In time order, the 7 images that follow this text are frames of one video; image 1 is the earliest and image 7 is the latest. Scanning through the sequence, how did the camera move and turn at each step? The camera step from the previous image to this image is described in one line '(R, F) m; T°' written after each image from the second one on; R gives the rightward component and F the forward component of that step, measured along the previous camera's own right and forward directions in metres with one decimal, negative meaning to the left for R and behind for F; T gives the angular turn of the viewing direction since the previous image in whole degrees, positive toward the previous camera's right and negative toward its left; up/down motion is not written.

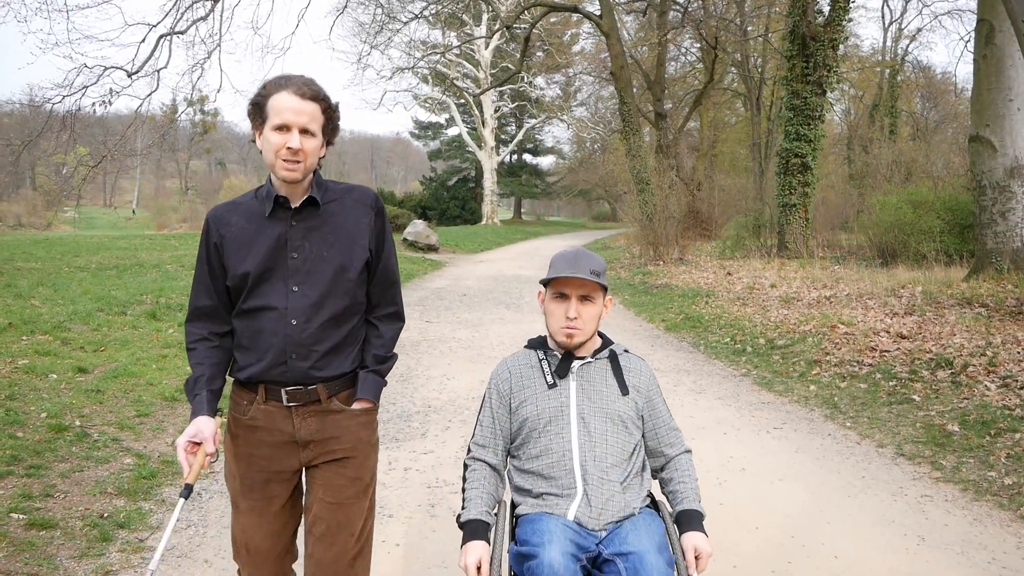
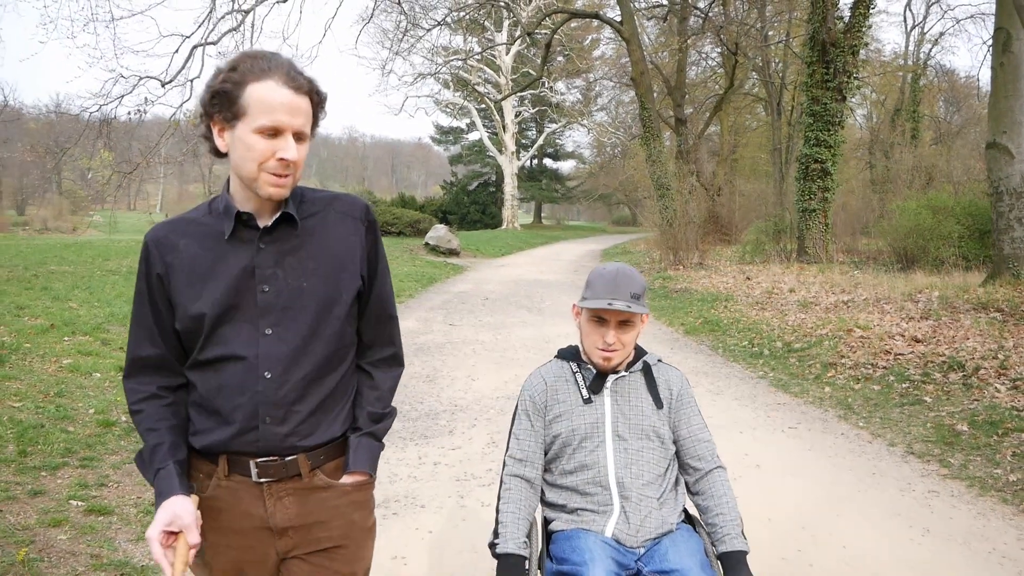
(0.0, -0.2) m; -2°
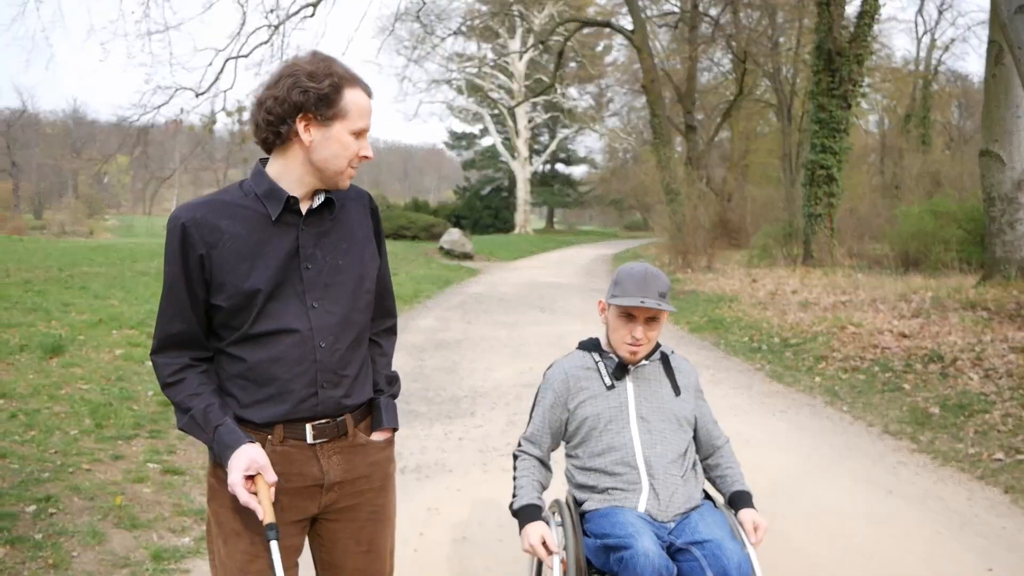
(0.0, -0.6) m; -1°
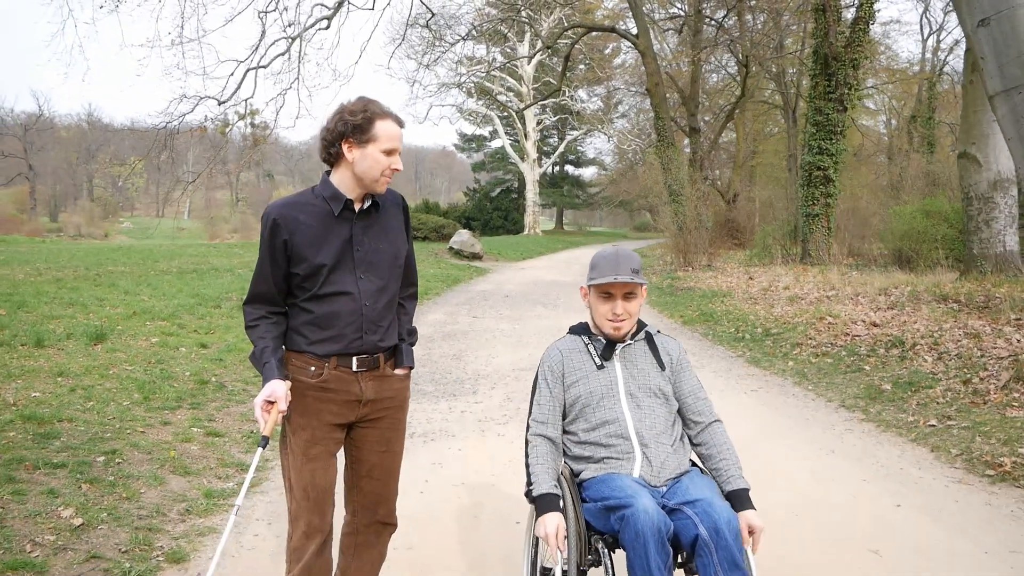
(+0.1, -0.7) m; -1°
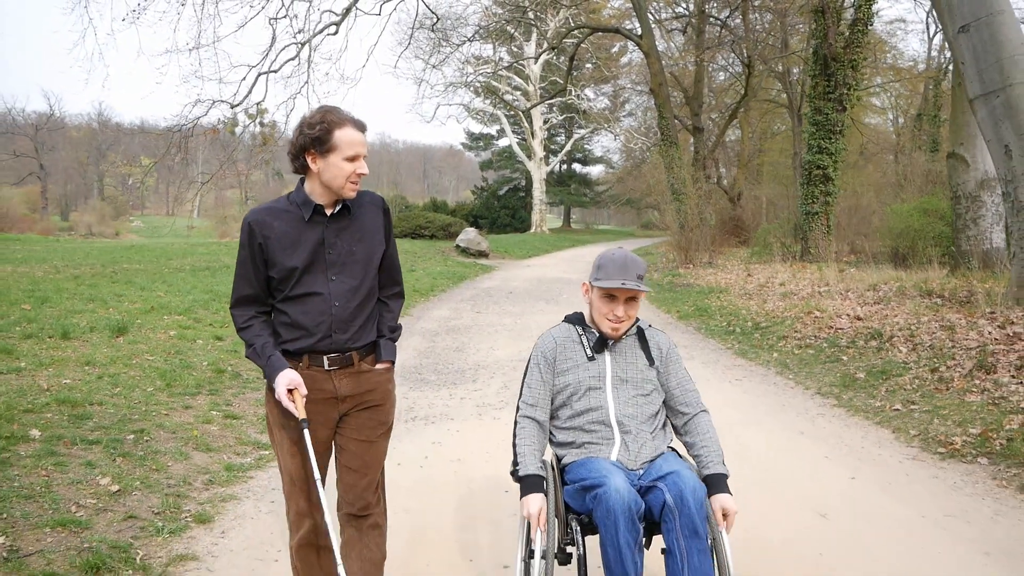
(+0.1, -0.4) m; -1°
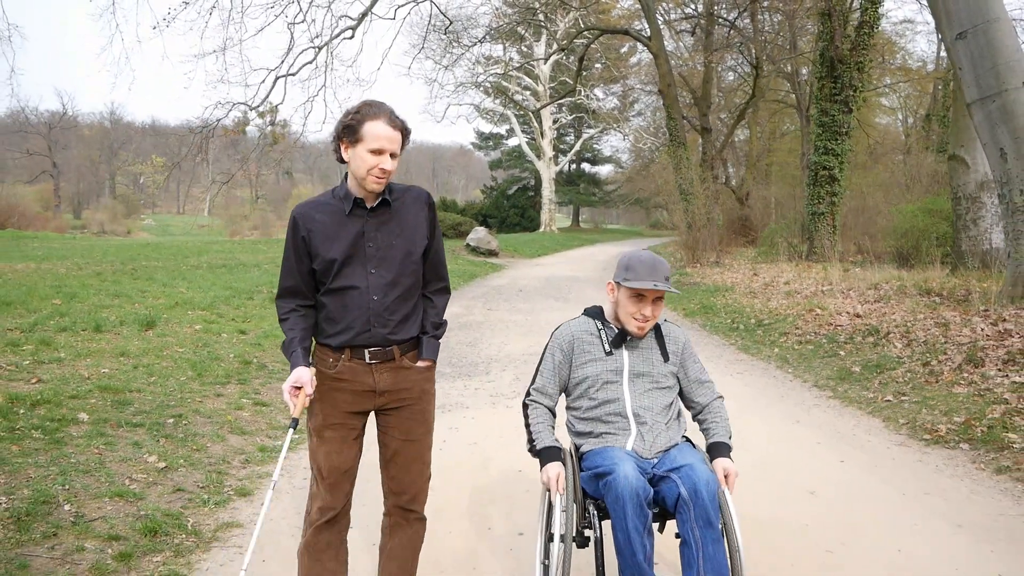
(0.0, -0.4) m; -1°
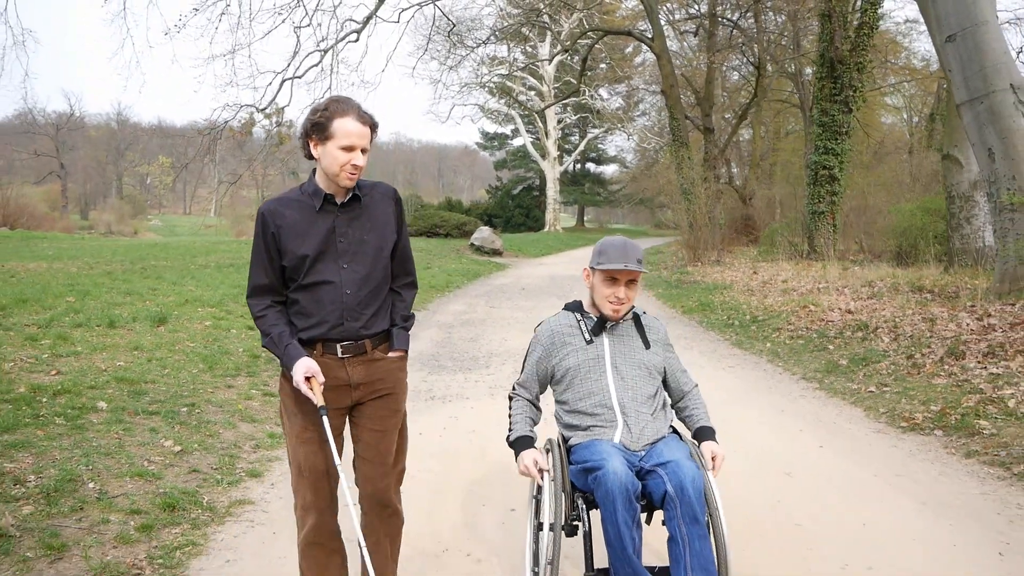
(+0.1, -0.3) m; 0°
